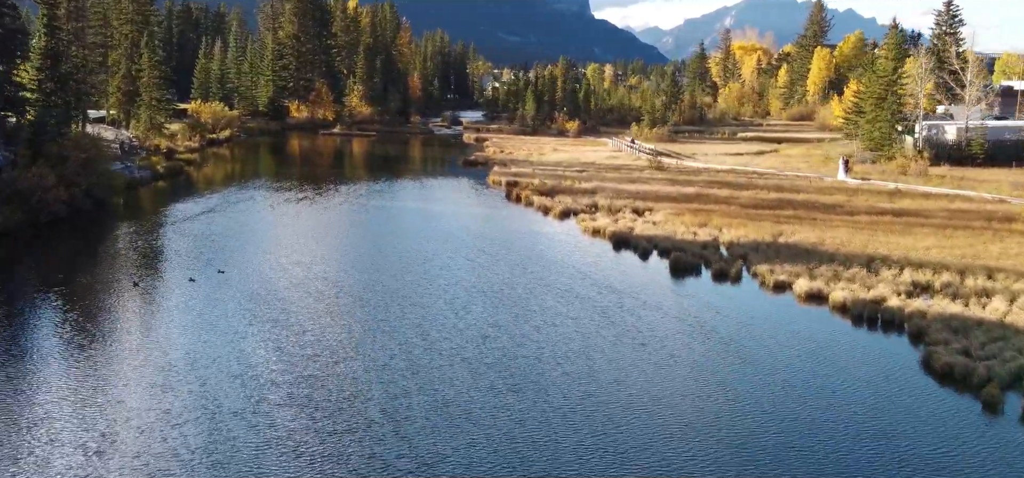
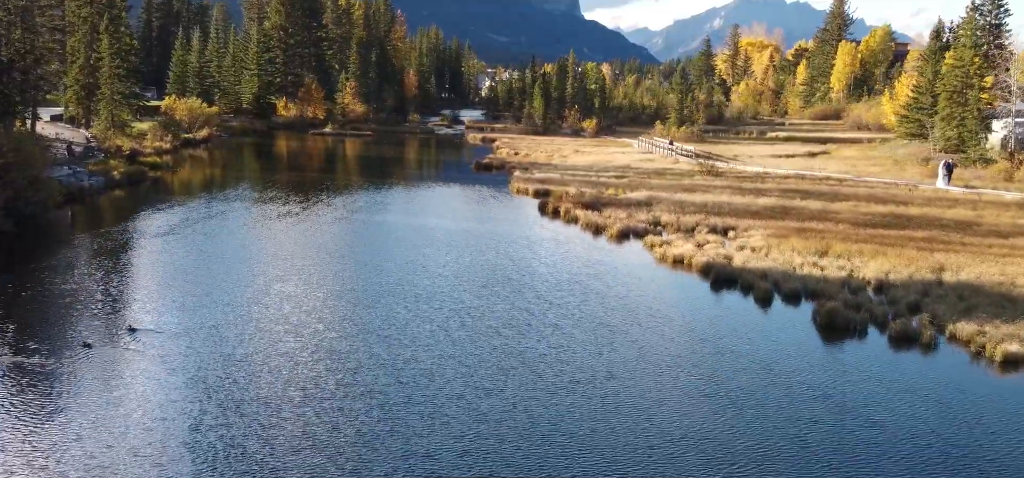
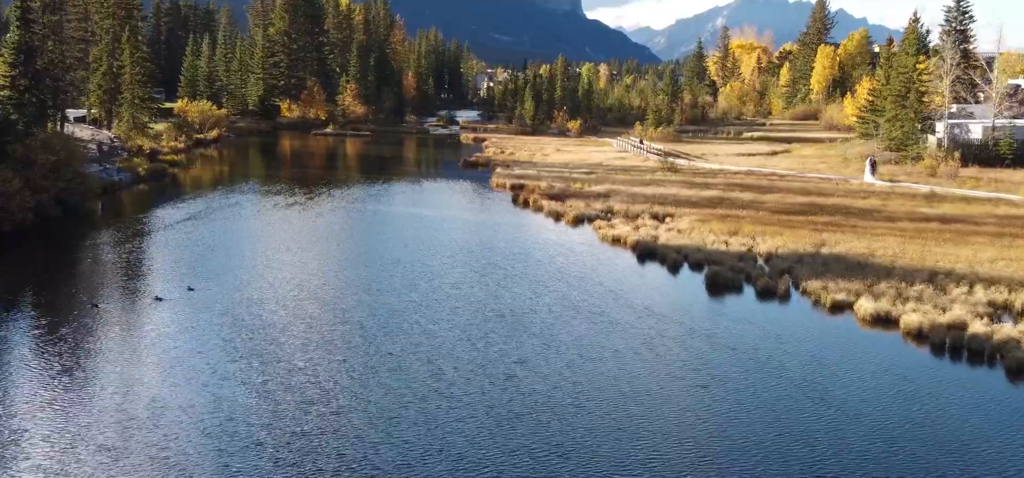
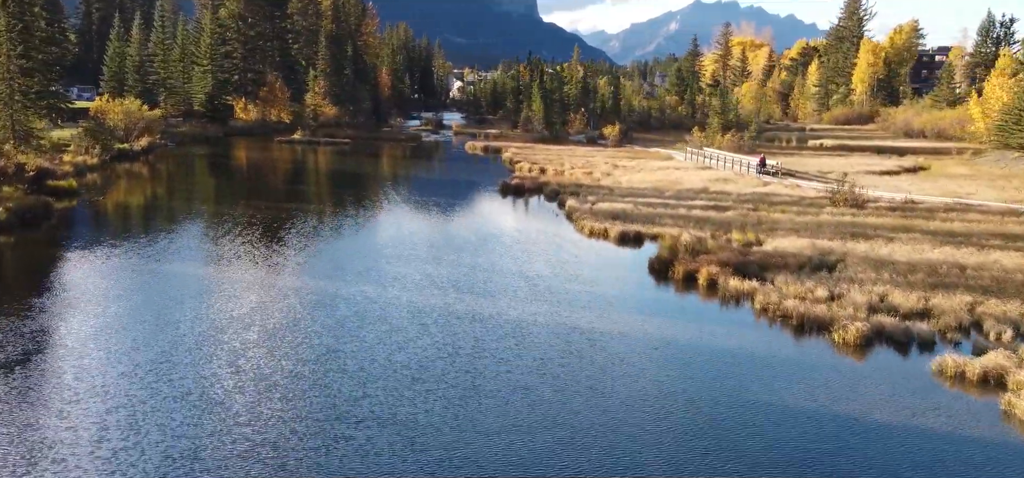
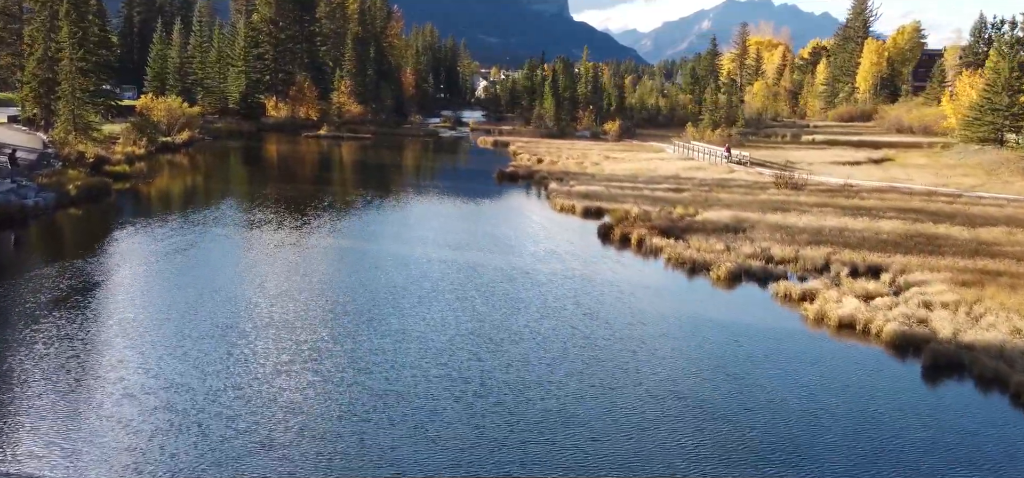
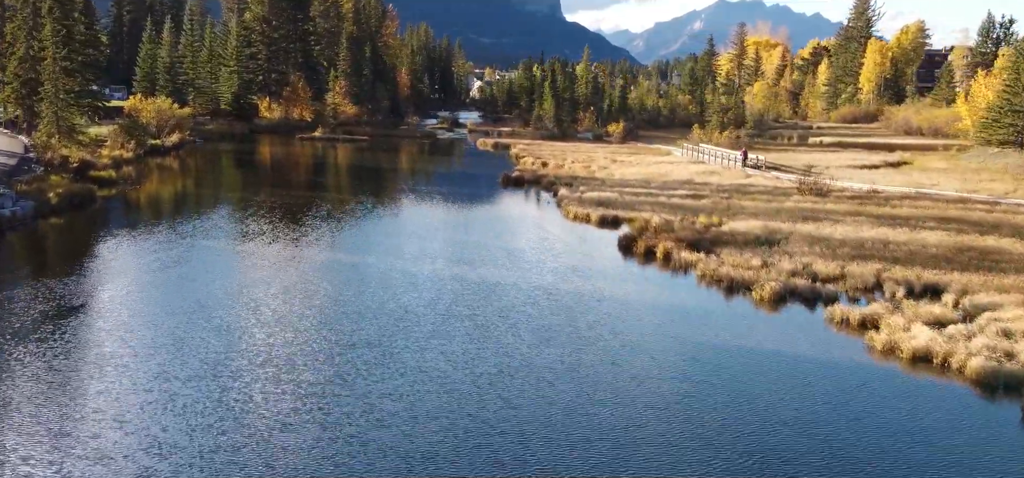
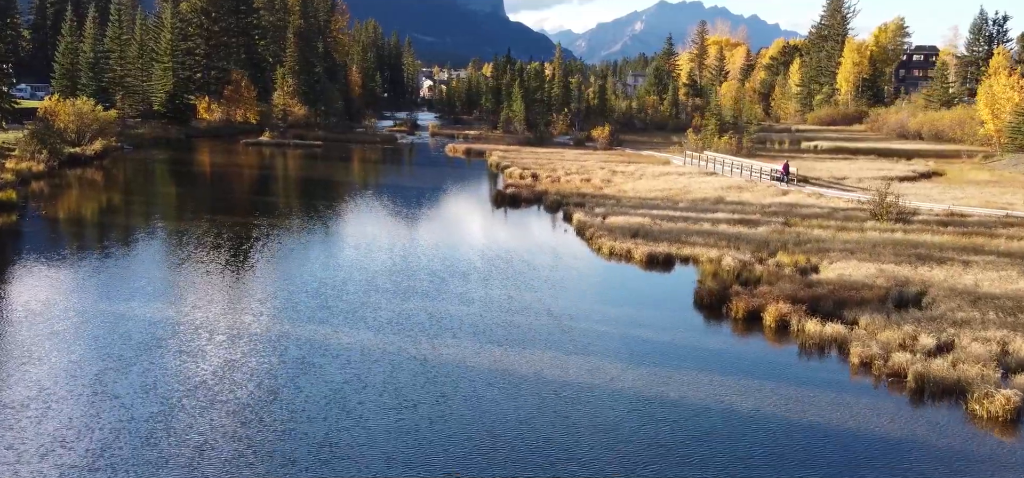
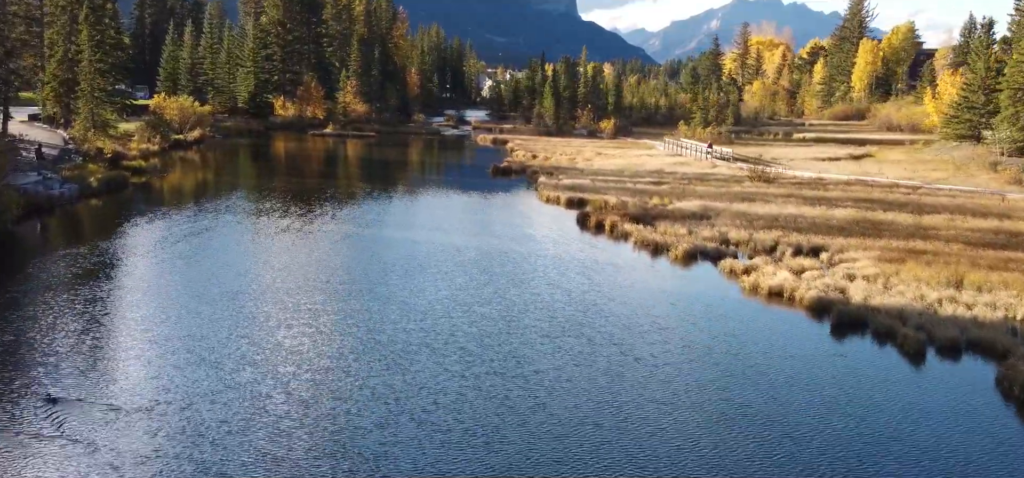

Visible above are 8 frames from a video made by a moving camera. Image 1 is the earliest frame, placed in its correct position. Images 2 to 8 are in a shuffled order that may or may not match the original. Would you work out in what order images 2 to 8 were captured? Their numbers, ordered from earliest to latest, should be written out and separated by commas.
3, 2, 8, 5, 6, 4, 7
